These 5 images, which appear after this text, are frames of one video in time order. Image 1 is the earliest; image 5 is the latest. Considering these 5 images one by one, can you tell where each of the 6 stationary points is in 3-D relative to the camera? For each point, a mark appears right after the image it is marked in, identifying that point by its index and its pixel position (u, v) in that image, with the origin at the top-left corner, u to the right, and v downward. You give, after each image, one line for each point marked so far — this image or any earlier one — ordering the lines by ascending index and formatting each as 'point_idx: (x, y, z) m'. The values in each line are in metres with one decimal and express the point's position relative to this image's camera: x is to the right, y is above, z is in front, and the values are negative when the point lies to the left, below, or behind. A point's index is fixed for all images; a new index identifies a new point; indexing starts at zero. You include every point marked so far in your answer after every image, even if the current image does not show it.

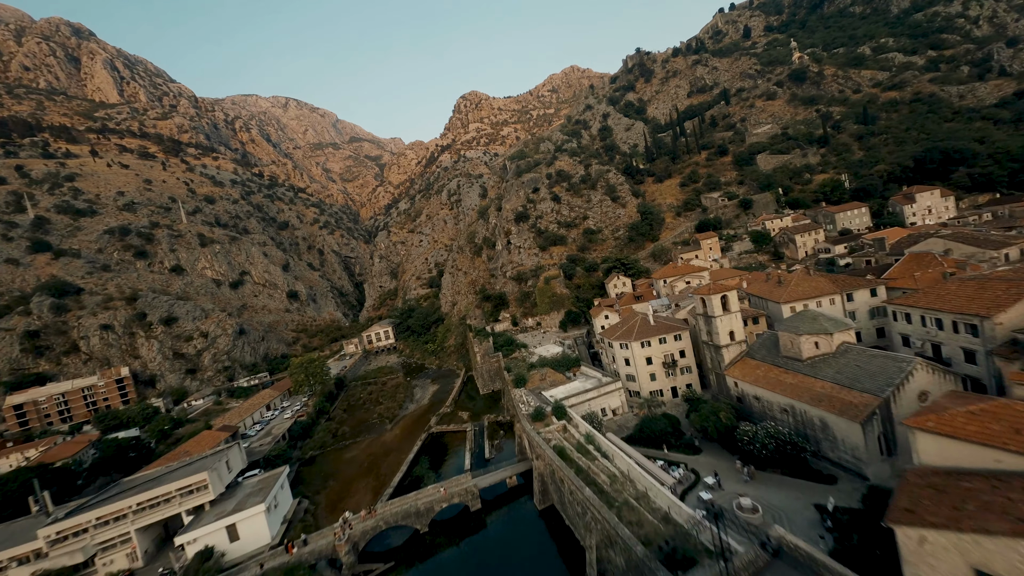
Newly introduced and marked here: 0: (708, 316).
0: (+12.6, -1.9, +19.2) m
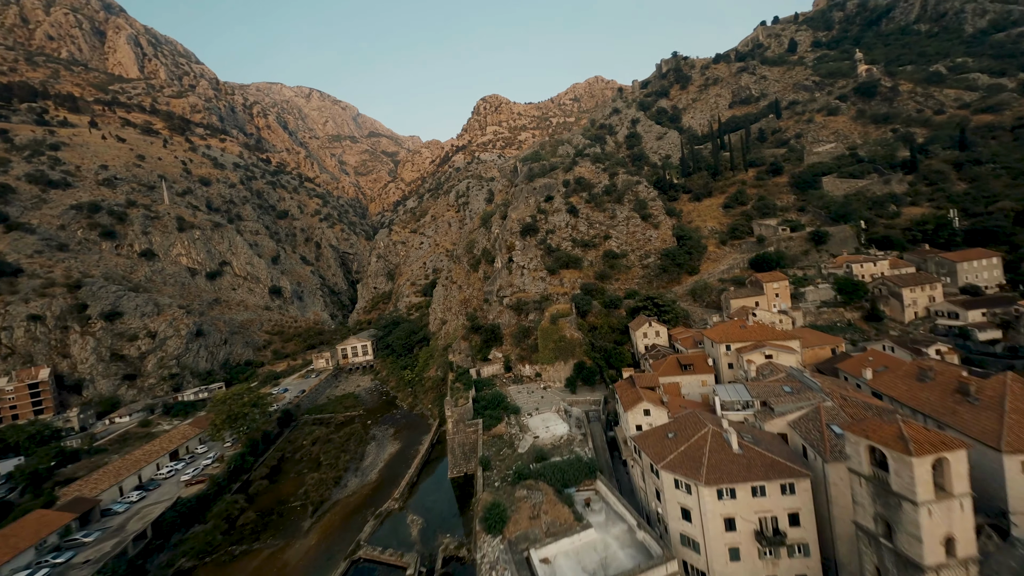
0: (+11.6, -6.3, +9.3) m
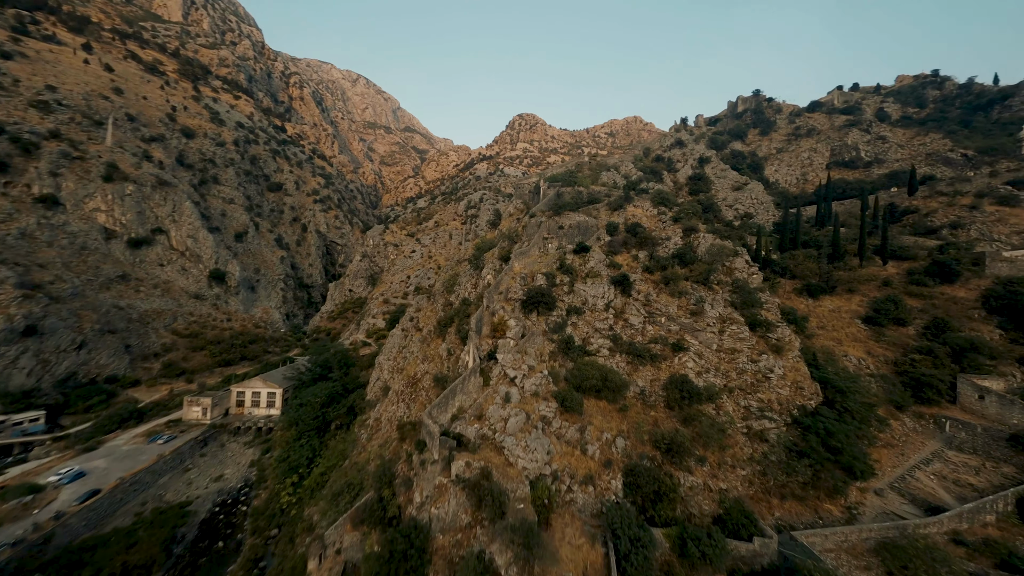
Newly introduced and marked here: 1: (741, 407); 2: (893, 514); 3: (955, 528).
0: (+8.1, -15.5, -10.9) m
1: (+15.0, -7.7, +19.8) m
2: (+20.2, -11.9, +16.0) m
3: (+22.3, -12.0, +15.2) m
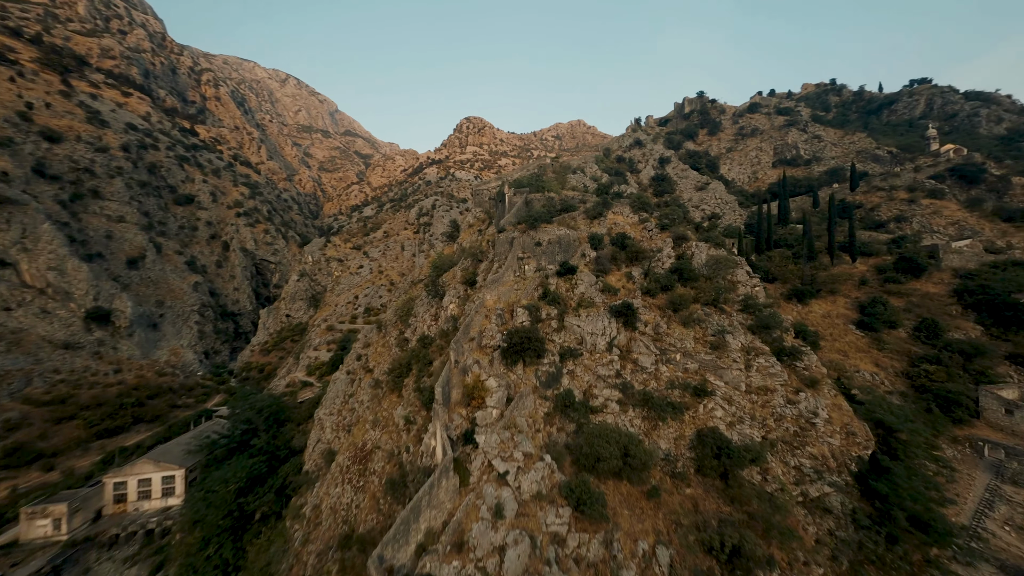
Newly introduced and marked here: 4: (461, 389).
0: (+12.3, -17.0, -15.6) m
1: (+14.5, -9.3, +15.7) m
2: (+20.5, -13.0, +12.7) m
3: (+22.7, -13.0, +12.2) m
4: (-2.8, -5.7, +17.4) m
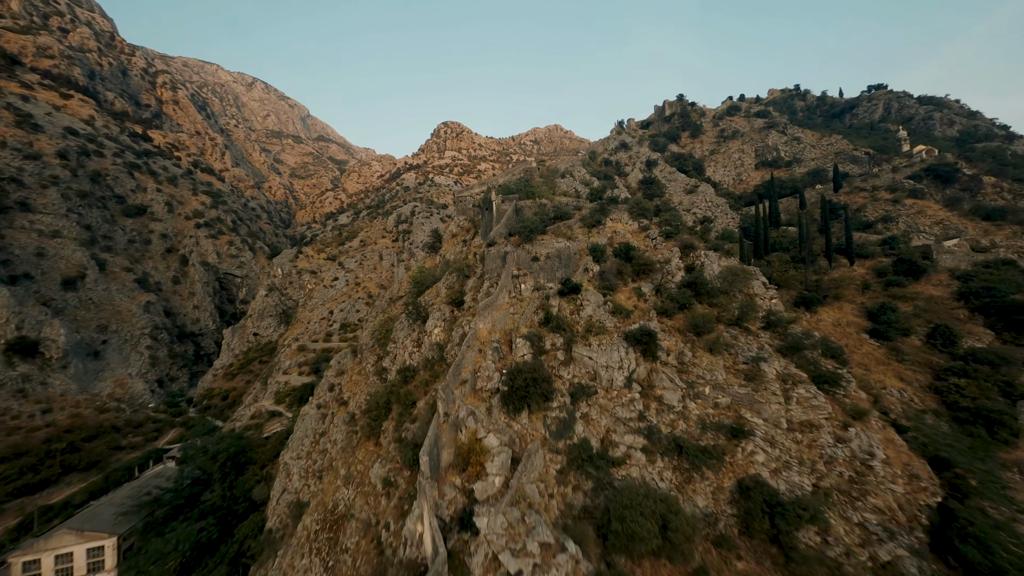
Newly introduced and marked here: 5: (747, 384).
0: (+14.7, -17.7, -18.3) m
1: (+14.9, -10.2, +13.2) m
2: (+21.1, -13.8, +10.5) m
3: (+23.4, -13.7, +10.1) m
4: (-2.6, -7.3, +14.0) m
5: (+12.5, -5.0, +16.7) m
